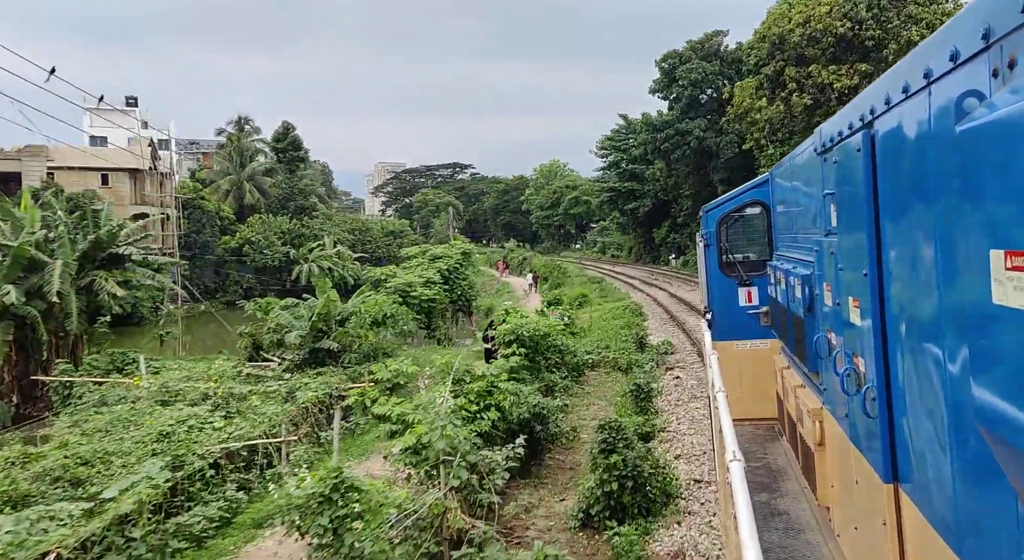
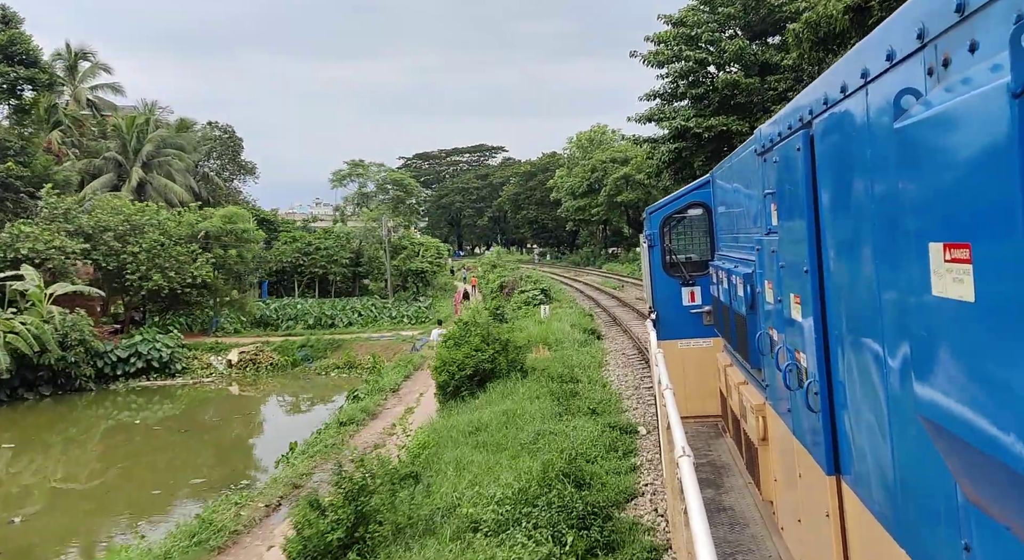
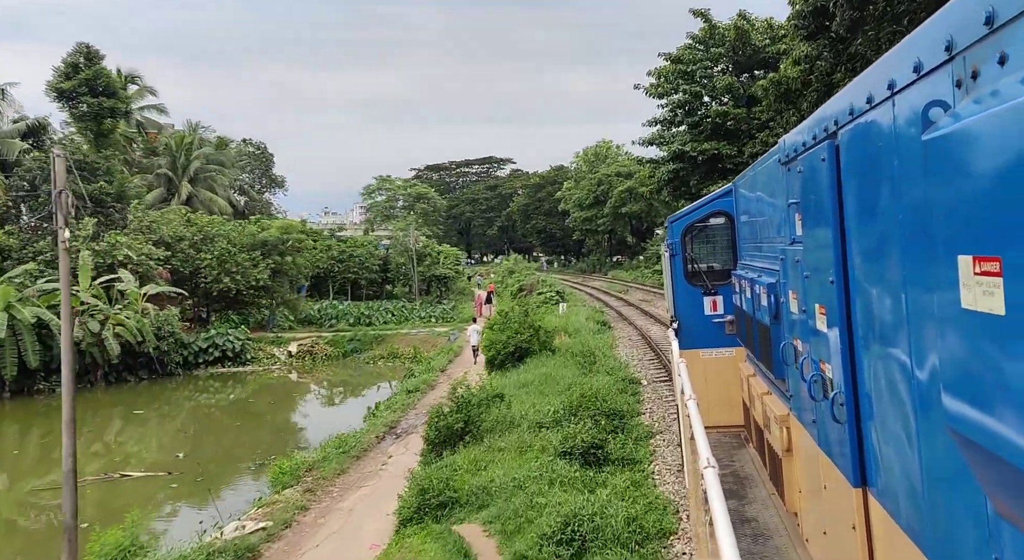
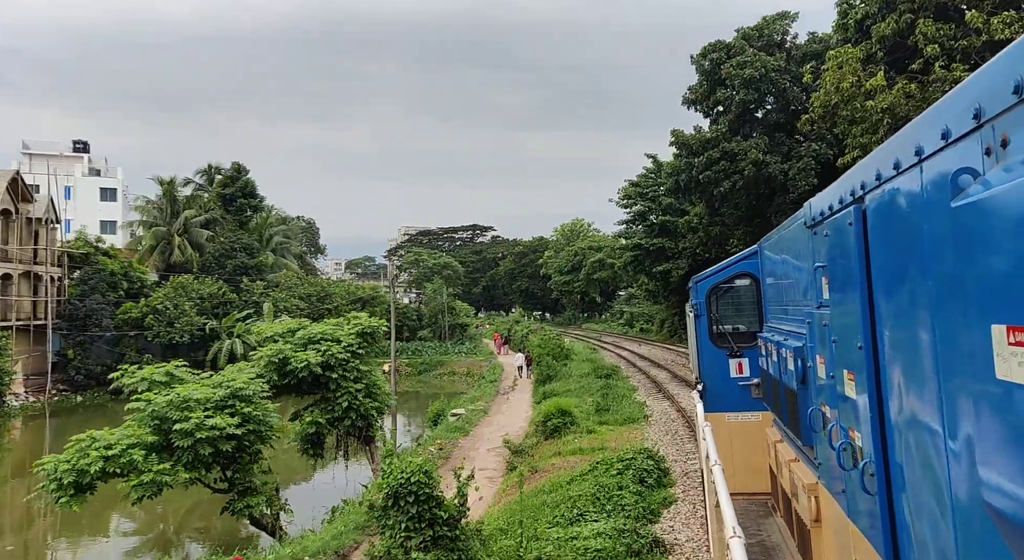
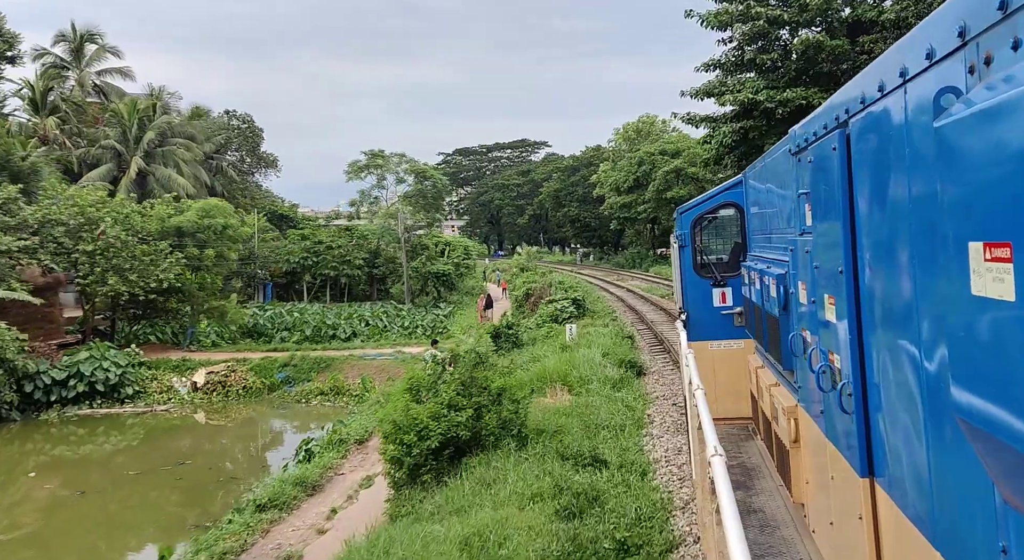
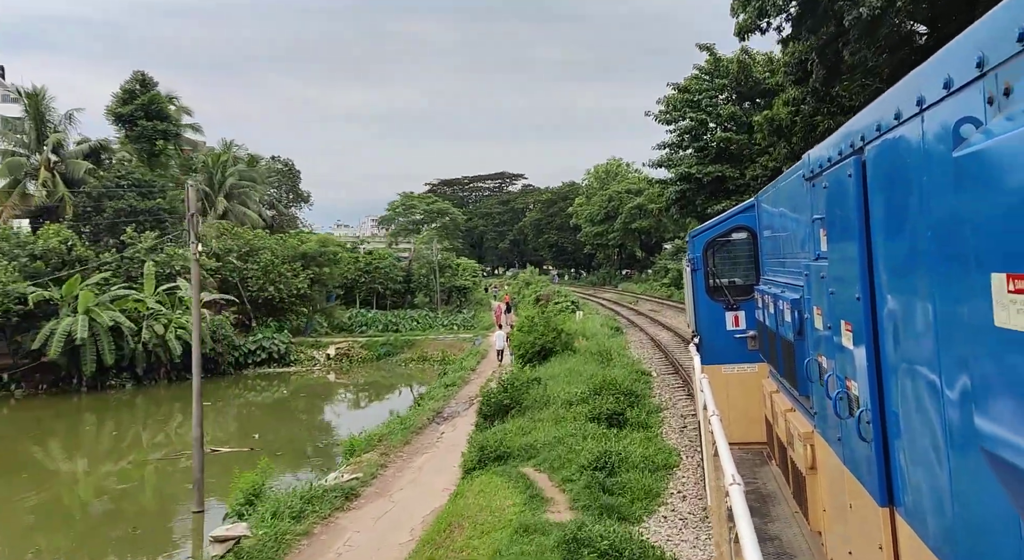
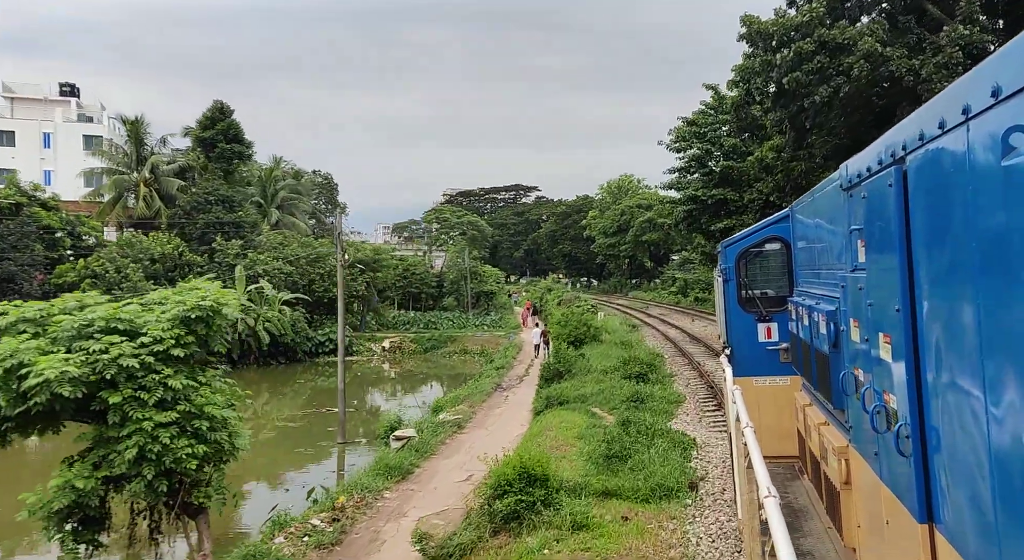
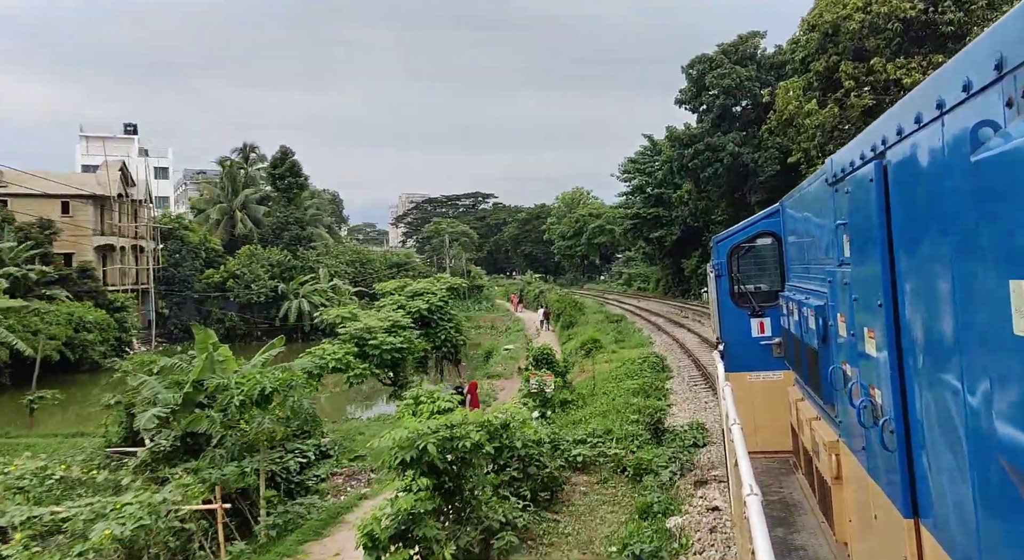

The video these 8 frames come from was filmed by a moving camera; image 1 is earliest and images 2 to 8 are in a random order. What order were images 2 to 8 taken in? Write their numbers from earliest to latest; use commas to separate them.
8, 4, 7, 6, 3, 2, 5
